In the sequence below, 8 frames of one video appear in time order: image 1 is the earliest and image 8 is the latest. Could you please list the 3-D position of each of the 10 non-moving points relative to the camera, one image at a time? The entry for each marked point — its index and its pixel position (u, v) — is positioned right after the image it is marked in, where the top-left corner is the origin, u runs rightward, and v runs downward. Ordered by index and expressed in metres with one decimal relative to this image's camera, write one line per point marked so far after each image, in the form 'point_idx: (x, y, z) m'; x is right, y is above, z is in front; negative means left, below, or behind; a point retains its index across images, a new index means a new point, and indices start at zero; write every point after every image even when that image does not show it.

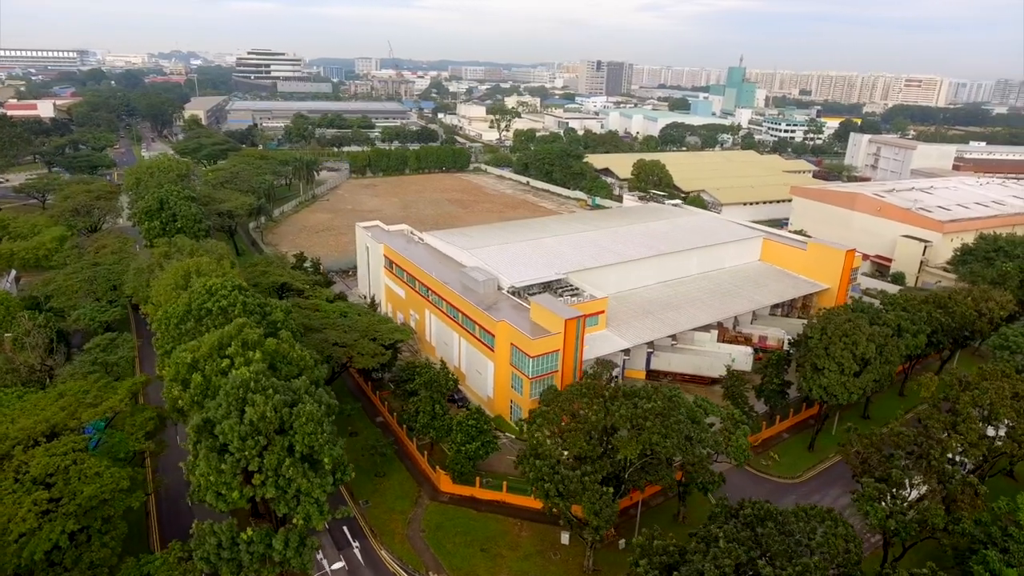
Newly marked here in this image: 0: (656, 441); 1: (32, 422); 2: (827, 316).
0: (+3.3, -3.4, +12.9) m
1: (-9.7, -2.7, +12.0) m
2: (+10.2, -1.0, +19.1) m
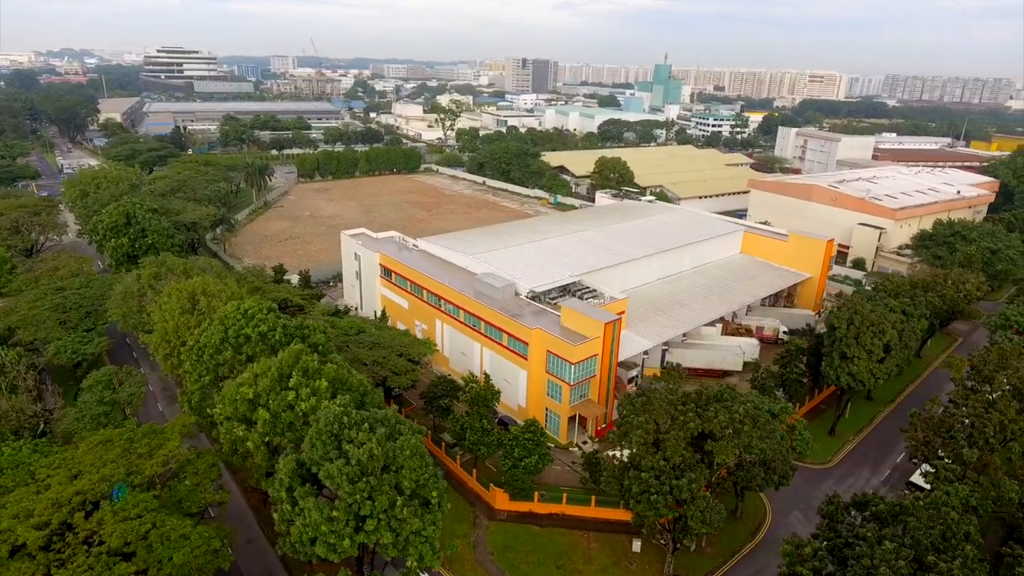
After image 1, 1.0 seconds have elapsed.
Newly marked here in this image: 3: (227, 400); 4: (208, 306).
0: (+5.3, -3.4, +12.9) m
1: (-7.4, -3.4, +10.4) m
2: (+11.3, -0.7, +19.9) m
3: (-5.9, -2.4, +12.5) m
4: (-8.7, -0.6, +17.2) m
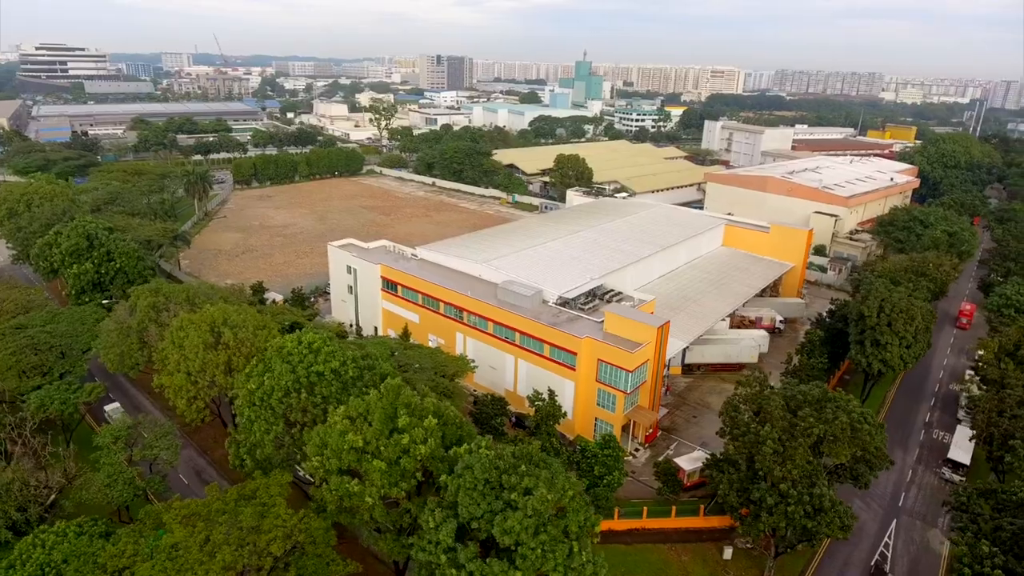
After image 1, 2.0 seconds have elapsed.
0: (+7.8, -3.3, +12.9) m
1: (-4.5, -4.0, +8.5) m
2: (+12.5, -0.3, +20.6) m
3: (-3.3, -3.0, +10.8) m
4: (-6.9, -1.3, +15.1) m
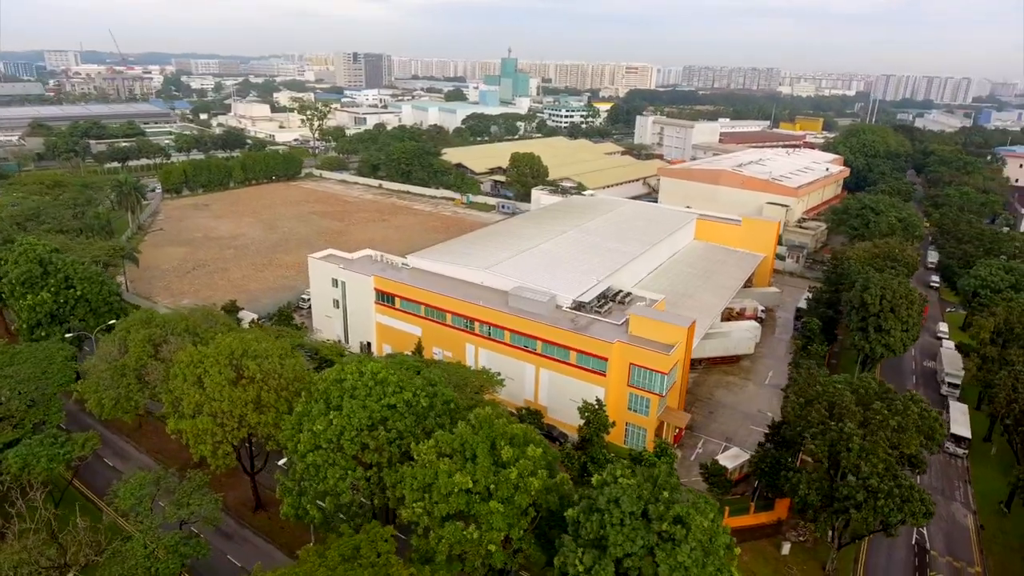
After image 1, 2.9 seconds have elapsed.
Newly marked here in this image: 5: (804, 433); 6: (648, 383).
0: (+9.4, -3.2, +13.2) m
1: (-2.1, -4.5, +7.3) m
2: (+12.9, +0.2, +21.5) m
3: (-1.3, -3.4, +9.7) m
4: (-5.5, -1.9, +13.4) m
5: (+6.6, -3.2, +13.3) m
6: (+4.1, -2.9, +17.8) m
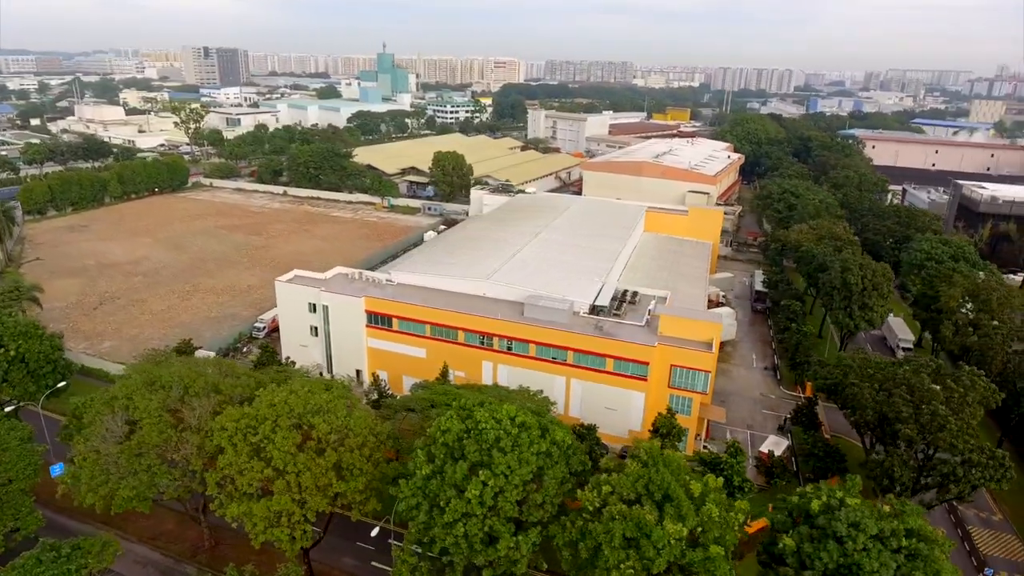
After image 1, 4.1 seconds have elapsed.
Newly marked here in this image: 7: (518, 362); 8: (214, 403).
0: (+11.4, -2.6, +14.2) m
1: (+1.6, -4.9, +6.0) m
2: (+12.8, +0.9, +23.0) m
3: (+1.8, -3.8, +8.6) m
4: (-3.2, -2.7, +11.3) m
5: (+8.7, -3.0, +13.7) m
6: (+5.2, -2.8, +17.6) m
7: (+0.2, -2.4, +18.9) m
8: (-5.9, -2.3, +11.8) m
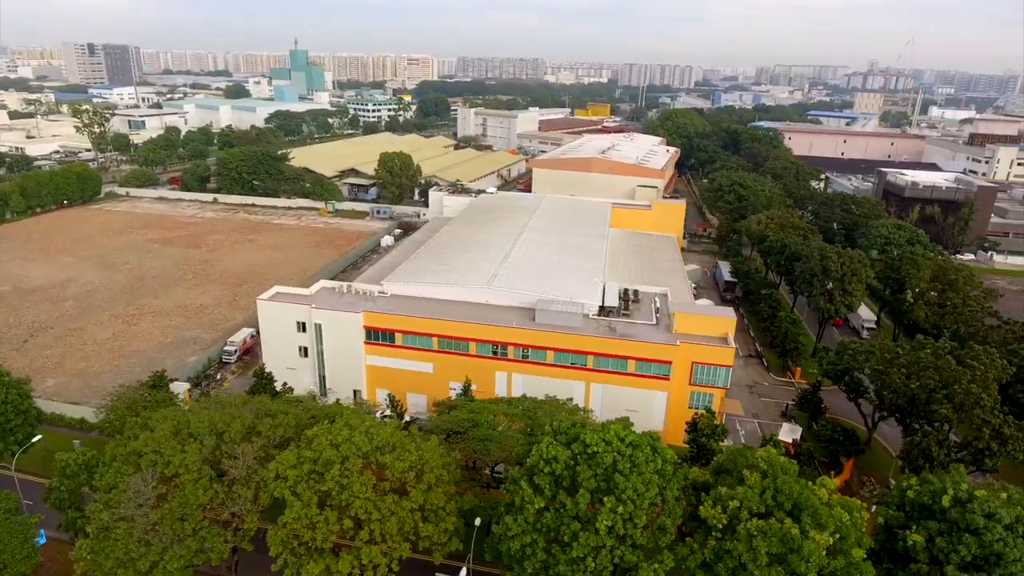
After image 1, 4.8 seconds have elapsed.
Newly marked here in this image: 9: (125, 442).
0: (+12.4, -2.2, +15.1) m
1: (+4.0, -5.0, +5.7) m
2: (+12.4, +1.5, +24.0) m
3: (+3.8, -3.9, +8.2) m
4: (-1.6, -3.0, +10.2) m
5: (+9.8, -2.7, +14.3) m
6: (+5.9, -2.7, +17.6) m
7: (+0.6, -2.5, +18.3) m
8: (-4.4, -2.8, +10.3) m
9: (-7.0, -2.7, +10.7) m
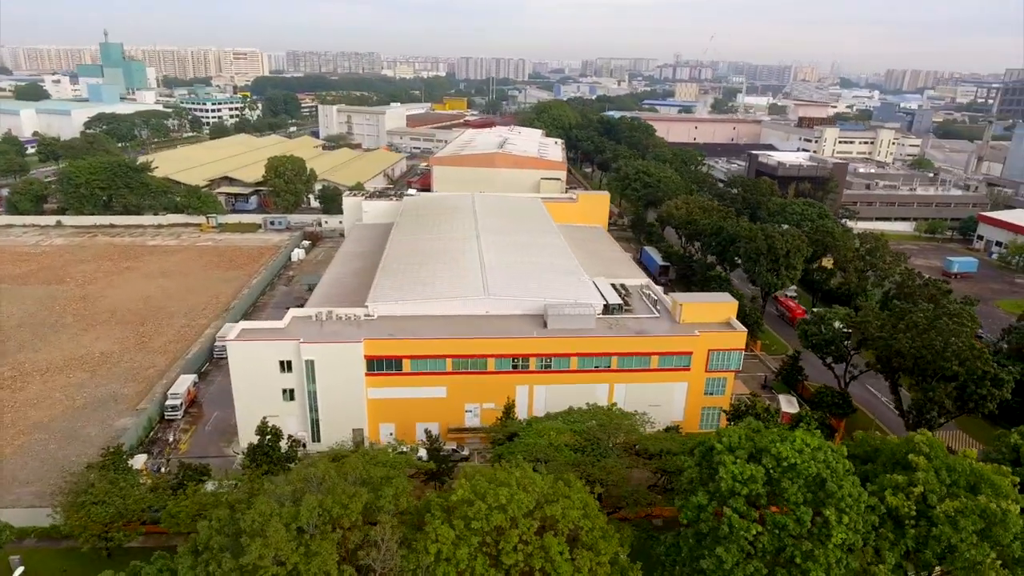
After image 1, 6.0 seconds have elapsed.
0: (+13.4, -1.1, +17.2) m
1: (+7.9, -4.8, +6.1) m
2: (+10.8, +2.5, +25.7) m
3: (+6.9, -3.6, +8.4) m
4: (+1.1, -3.3, +9.0) m
5: (+11.1, -1.9, +15.8) m
6: (+6.5, -2.3, +18.1) m
7: (+1.2, -2.7, +17.4) m
8: (-1.6, -3.4, +8.4) m
9: (-4.2, -3.6, +8.2) m
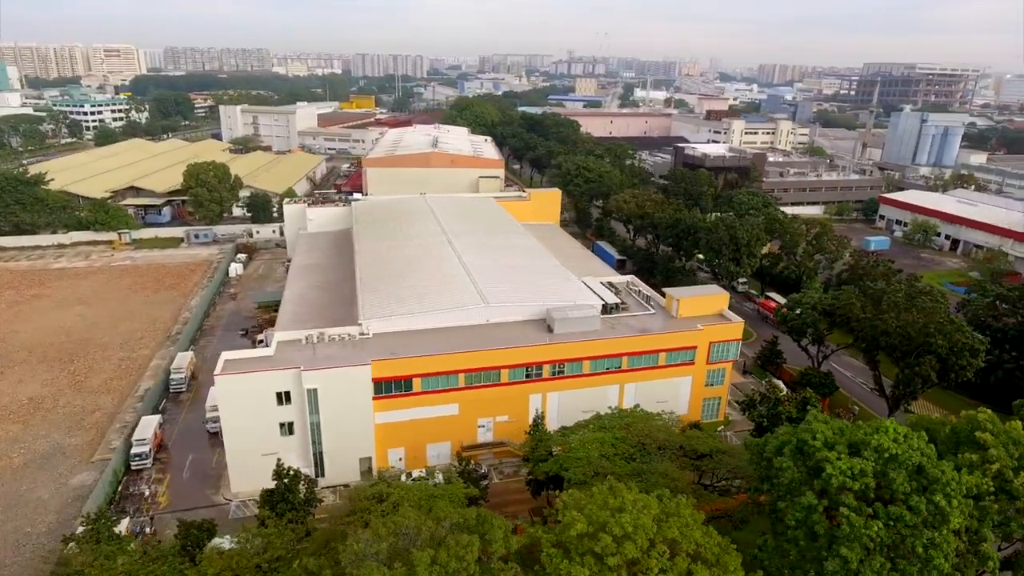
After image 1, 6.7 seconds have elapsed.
0: (+13.4, -0.5, +18.6) m
1: (+10.0, -4.5, +6.7) m
2: (+9.4, +3.0, +26.6) m
3: (+8.6, -3.4, +8.9) m
4: (+2.8, -3.4, +8.6) m
5: (+11.5, -1.3, +16.8) m
6: (+6.6, -2.1, +18.4) m
7: (+1.6, -2.7, +16.9) m
8: (+0.2, -3.7, +7.6) m
9: (-2.4, -4.0, +7.0) m
